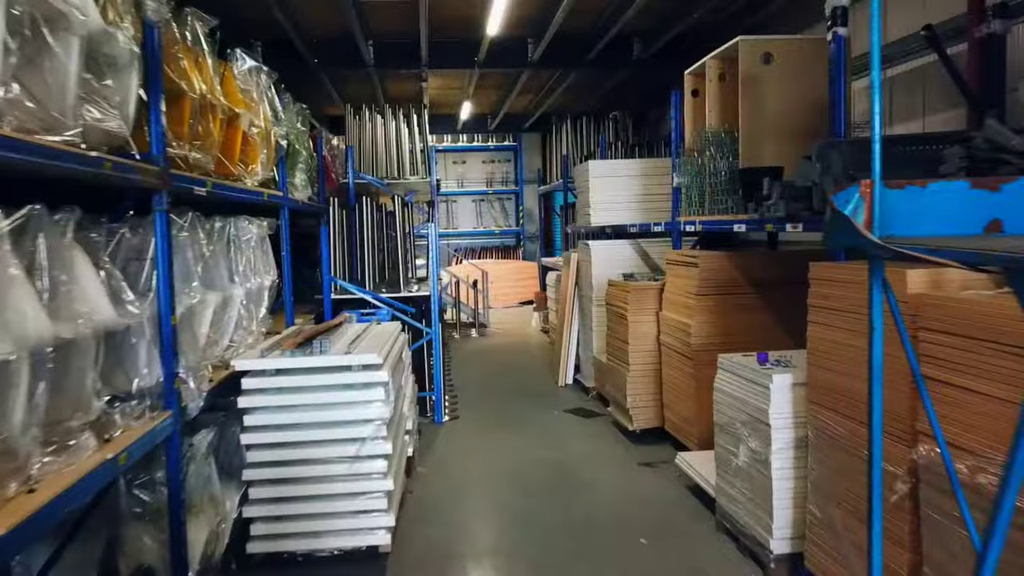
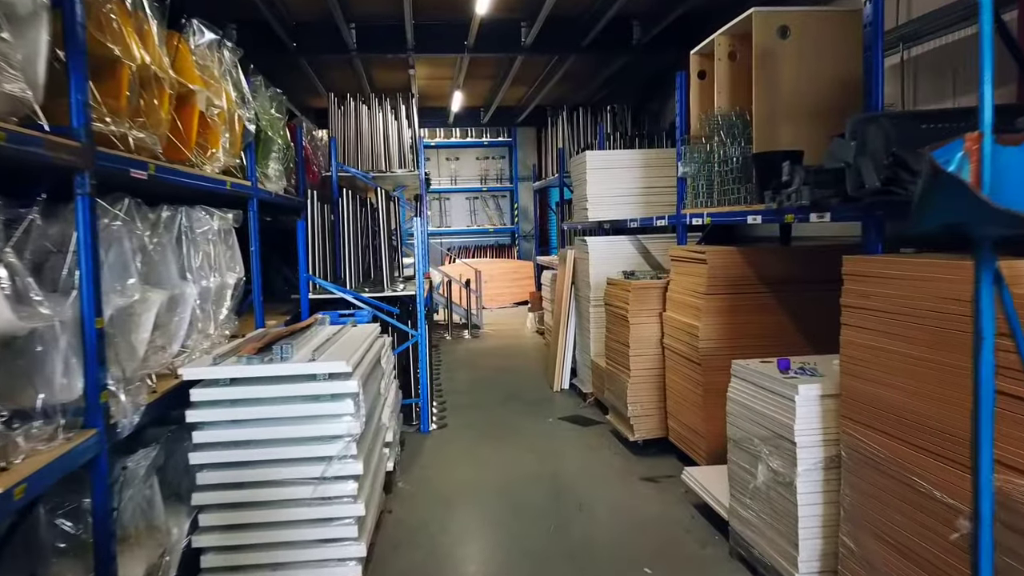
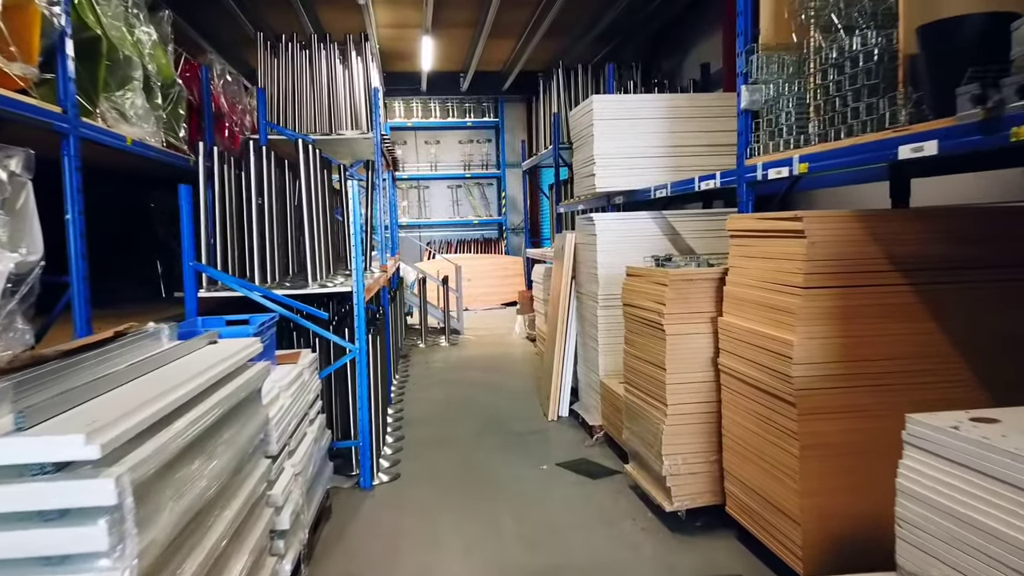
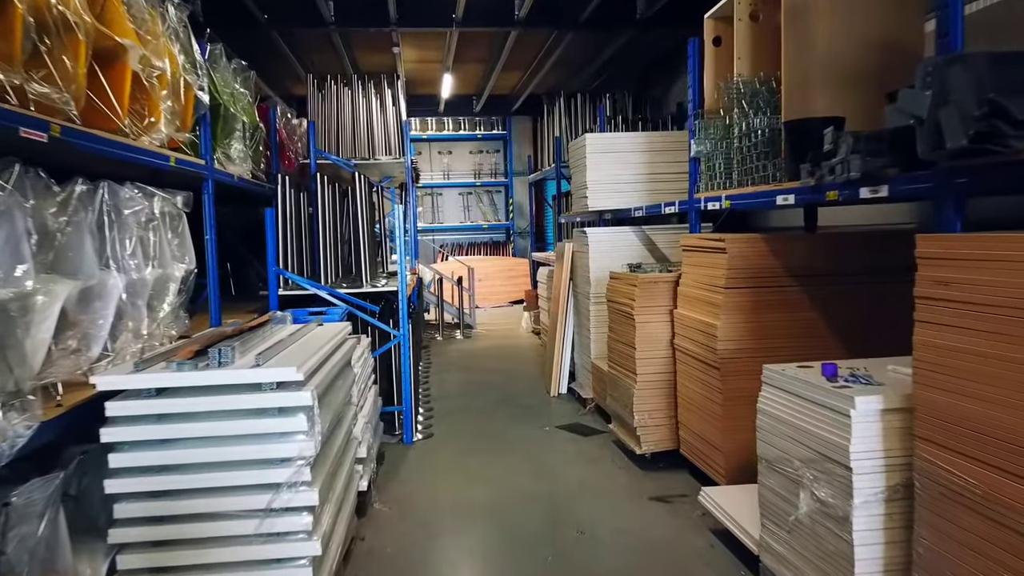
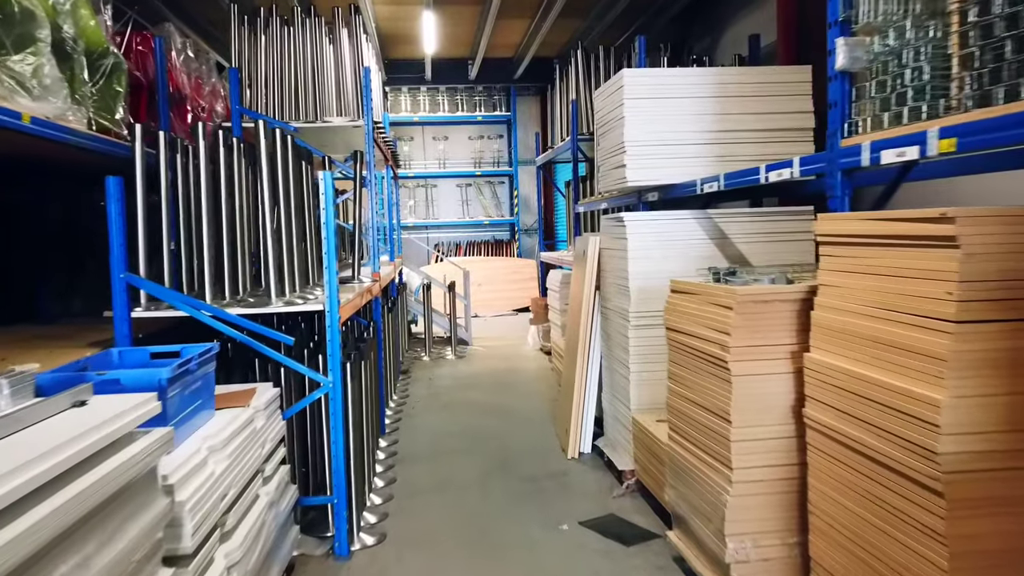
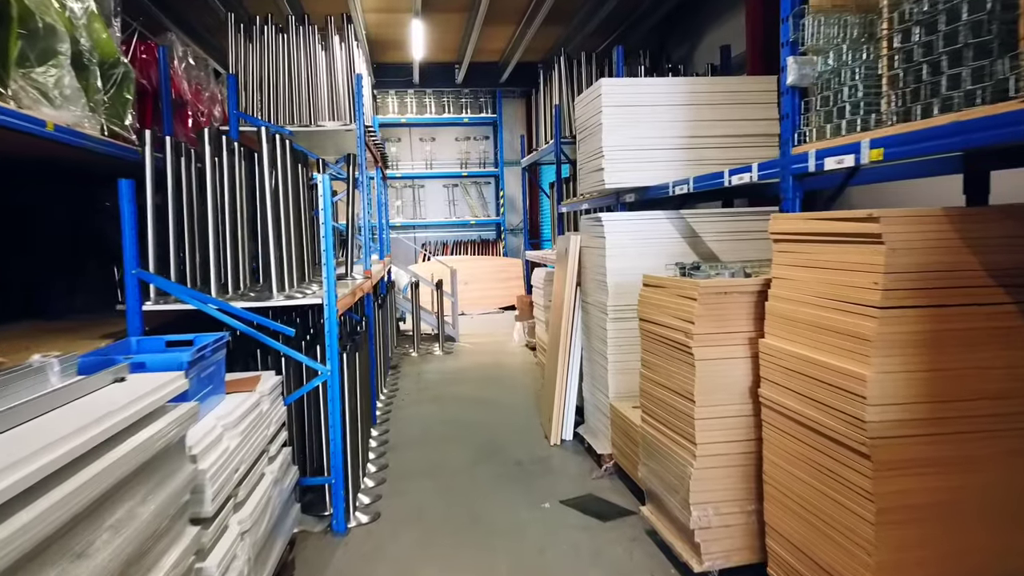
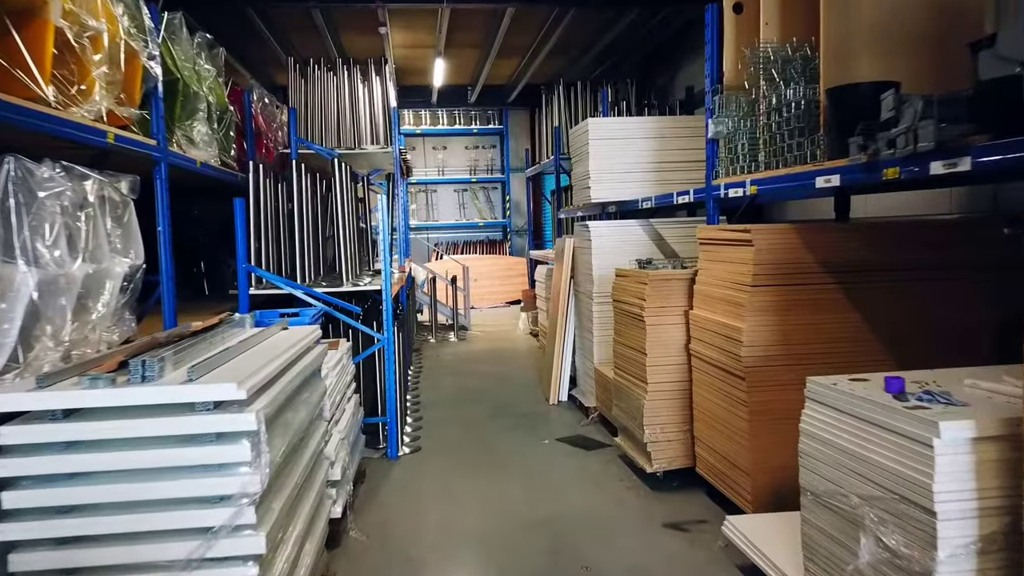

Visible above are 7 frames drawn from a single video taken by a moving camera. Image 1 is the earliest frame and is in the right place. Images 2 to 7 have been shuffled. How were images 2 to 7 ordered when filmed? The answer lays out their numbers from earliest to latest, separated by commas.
2, 4, 7, 3, 6, 5
